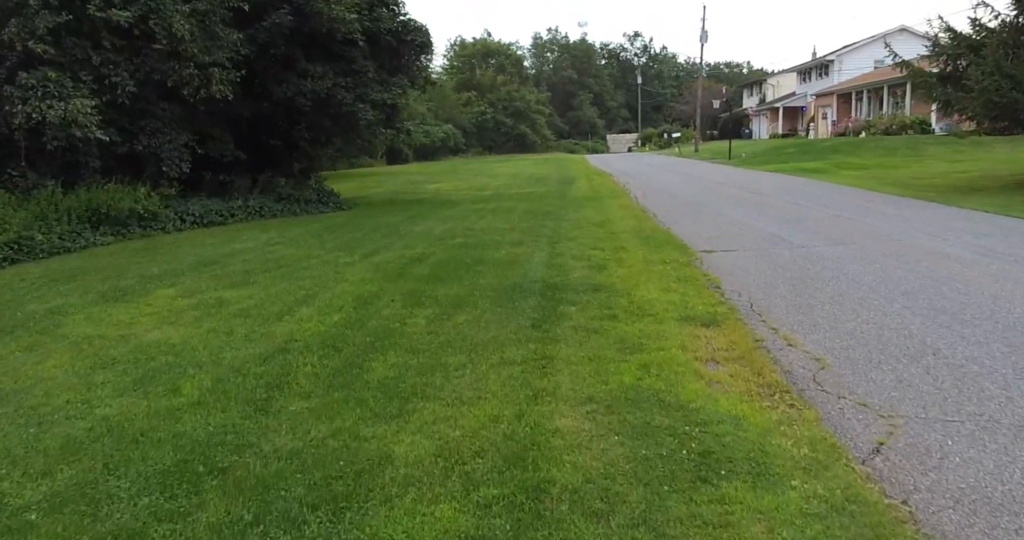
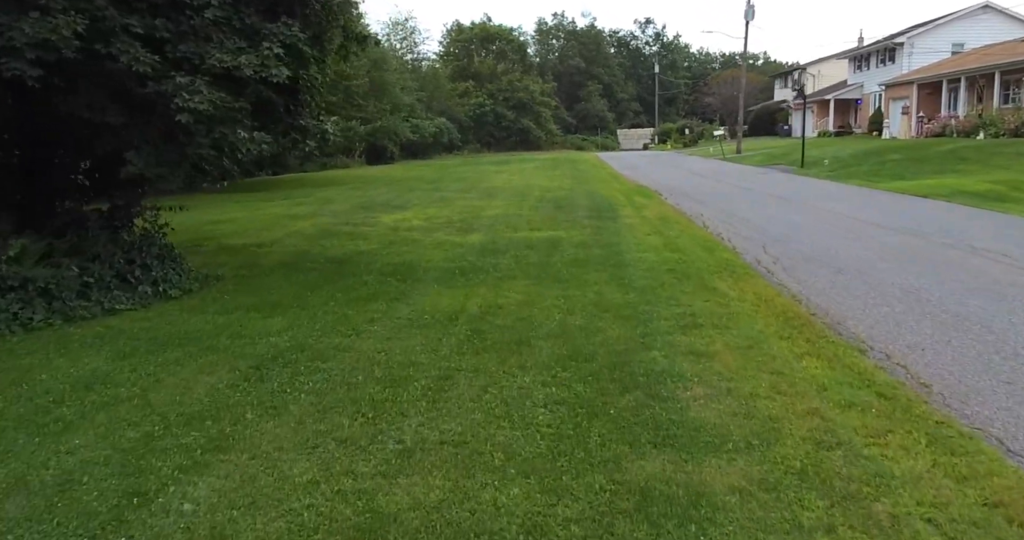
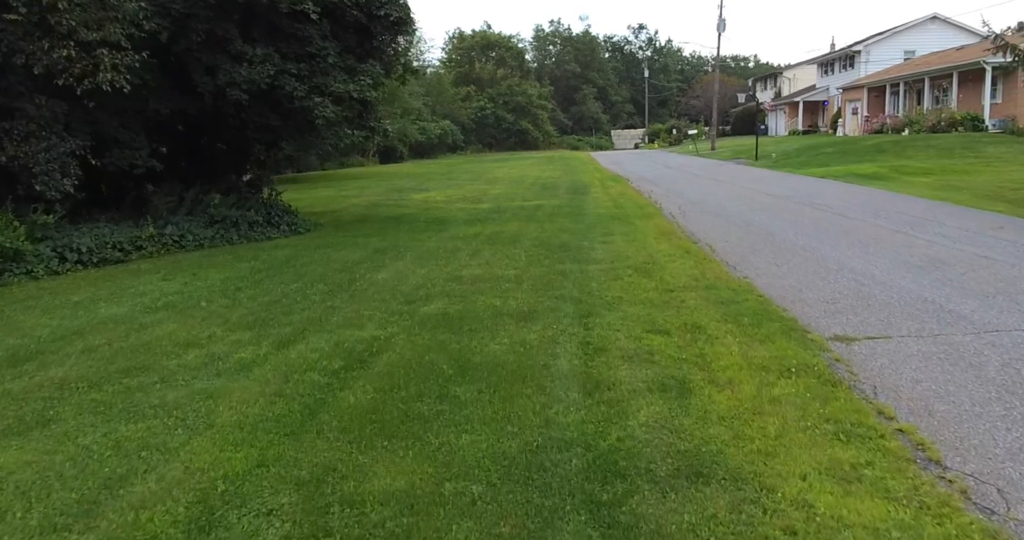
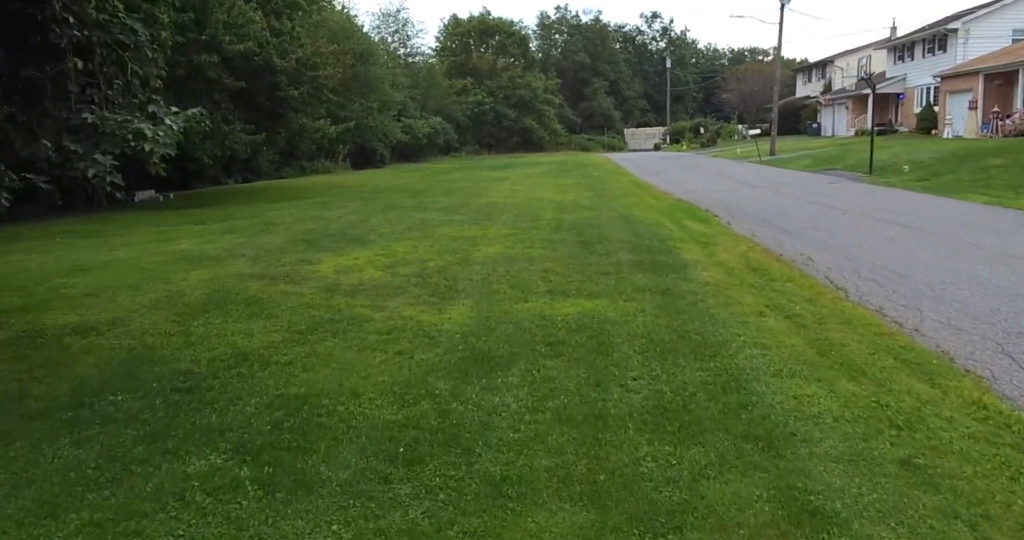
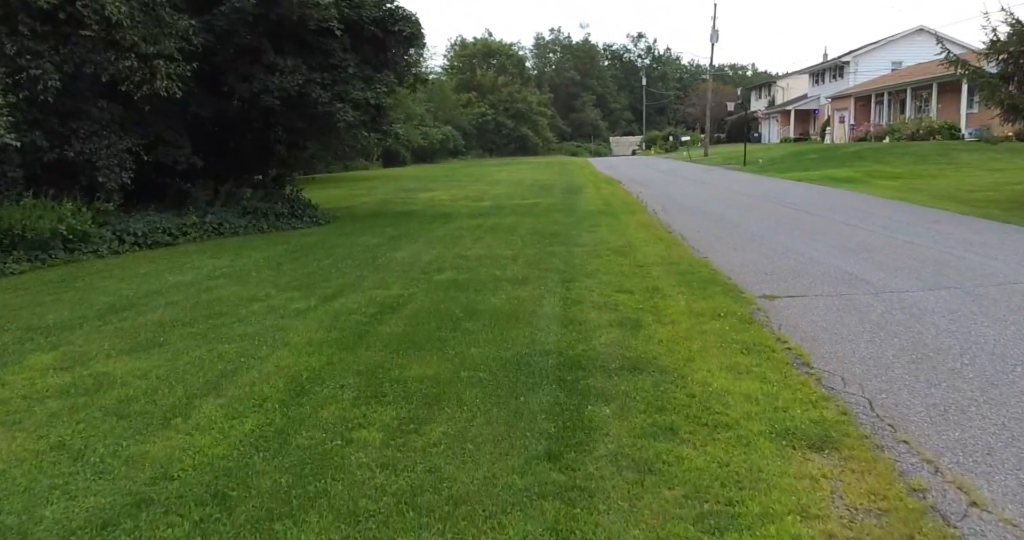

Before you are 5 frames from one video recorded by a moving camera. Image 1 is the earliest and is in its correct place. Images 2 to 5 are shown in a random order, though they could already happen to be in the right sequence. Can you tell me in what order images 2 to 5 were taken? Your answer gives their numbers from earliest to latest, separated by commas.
5, 3, 2, 4
